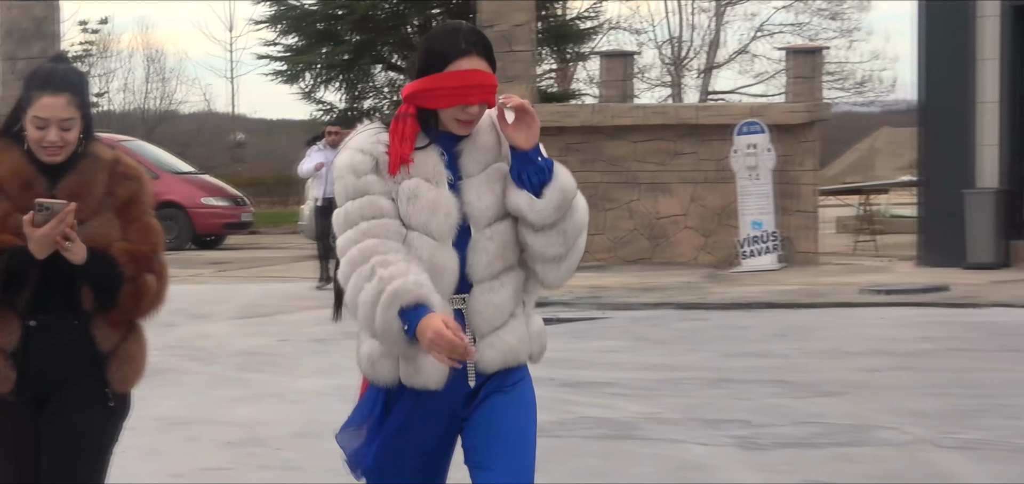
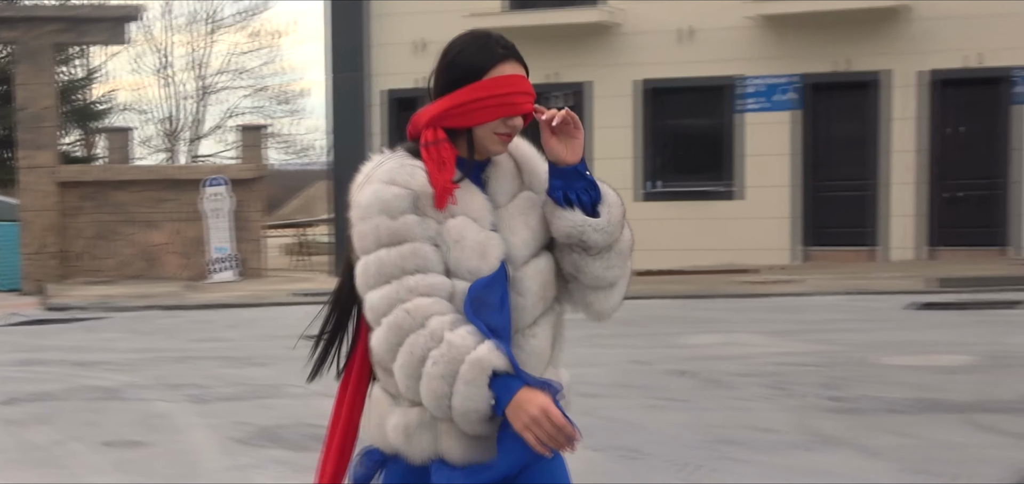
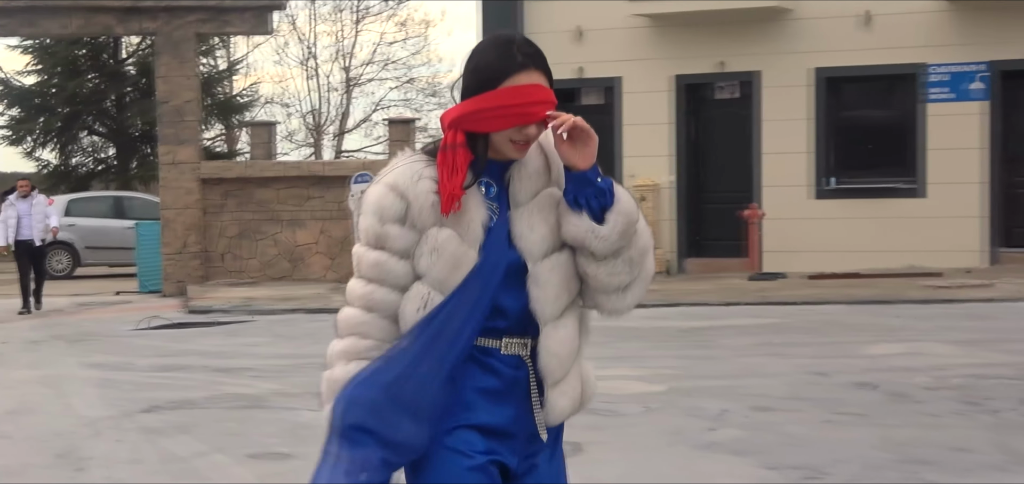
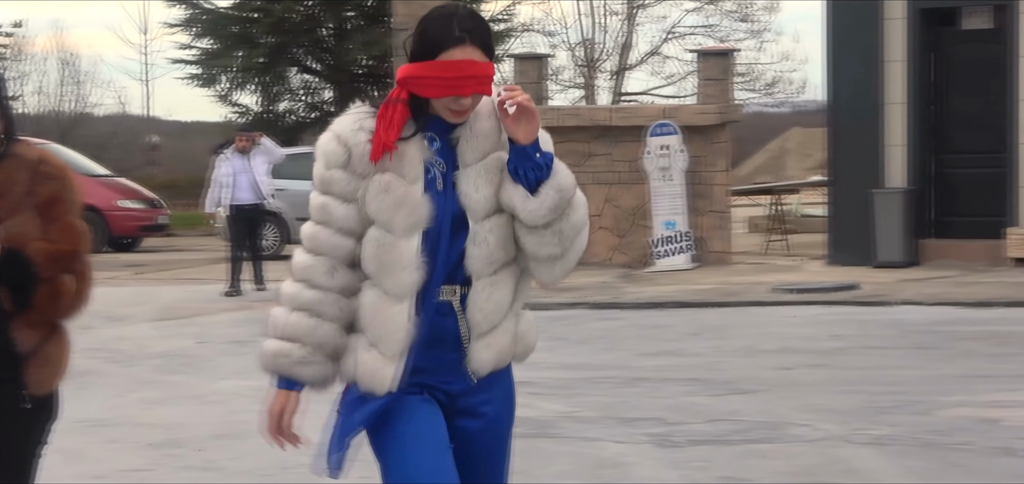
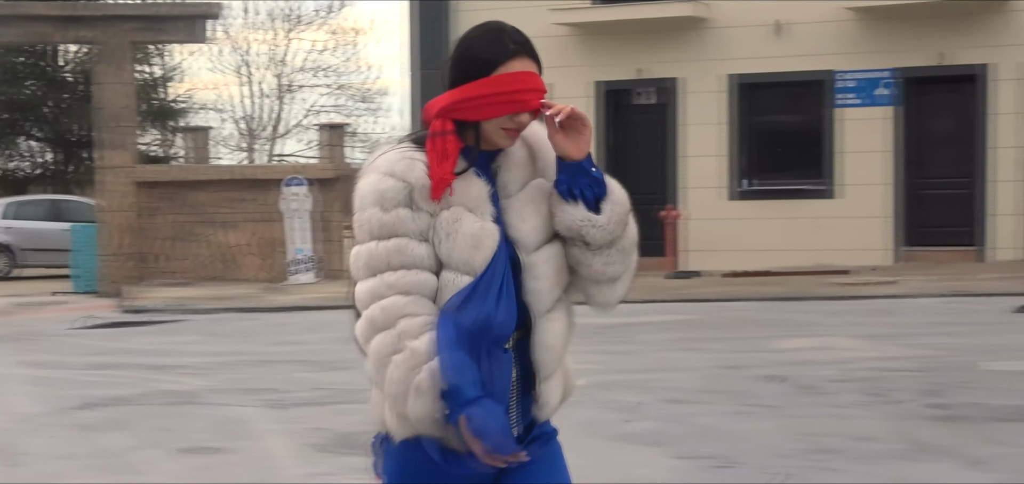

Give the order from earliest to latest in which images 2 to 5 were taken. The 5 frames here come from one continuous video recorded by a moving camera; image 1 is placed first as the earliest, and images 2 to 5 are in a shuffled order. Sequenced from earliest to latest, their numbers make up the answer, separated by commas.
4, 3, 5, 2
